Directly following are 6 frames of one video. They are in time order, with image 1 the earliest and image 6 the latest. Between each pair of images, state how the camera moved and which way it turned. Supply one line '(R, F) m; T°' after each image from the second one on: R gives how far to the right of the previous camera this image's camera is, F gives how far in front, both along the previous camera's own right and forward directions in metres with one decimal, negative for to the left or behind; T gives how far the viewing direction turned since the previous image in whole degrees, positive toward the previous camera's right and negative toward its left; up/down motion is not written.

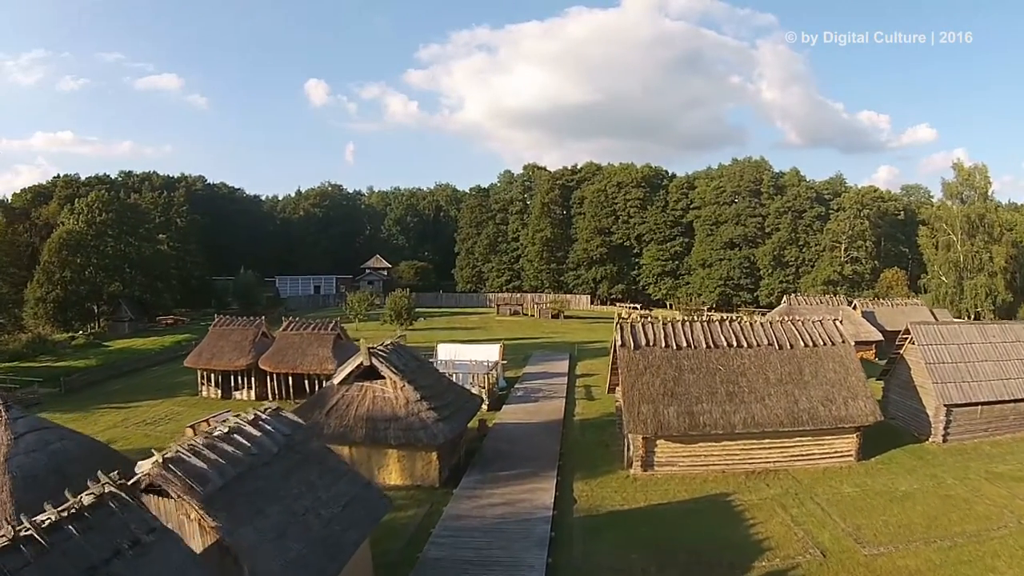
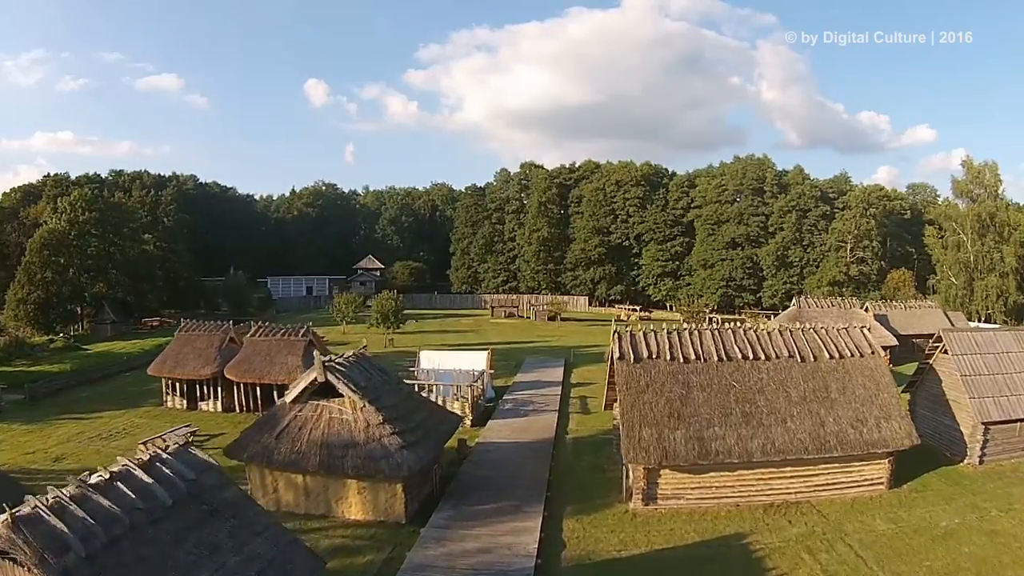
(+0.4, +2.3) m; 0°
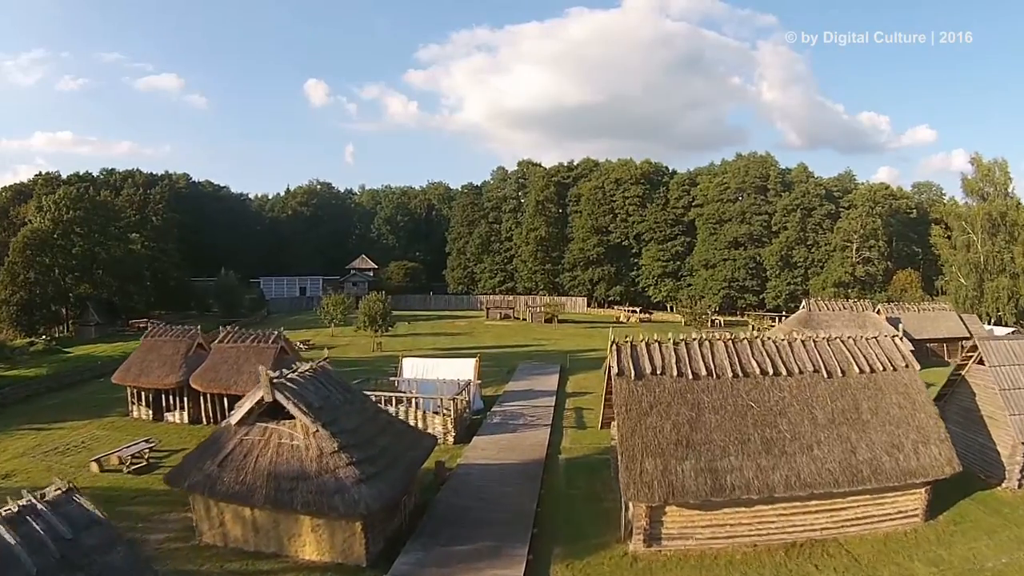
(+0.4, +2.0) m; 0°
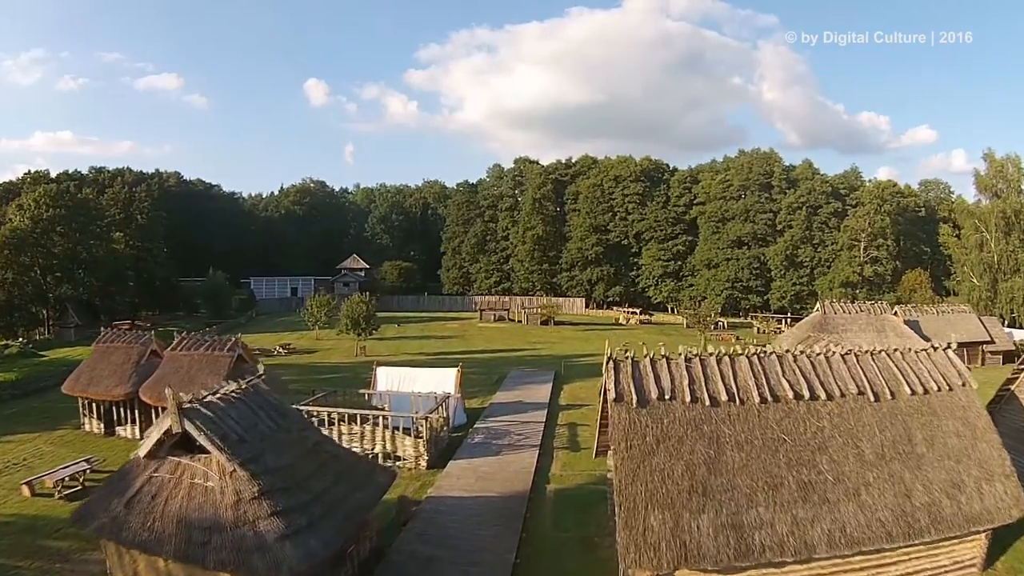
(+0.4, +2.5) m; 0°
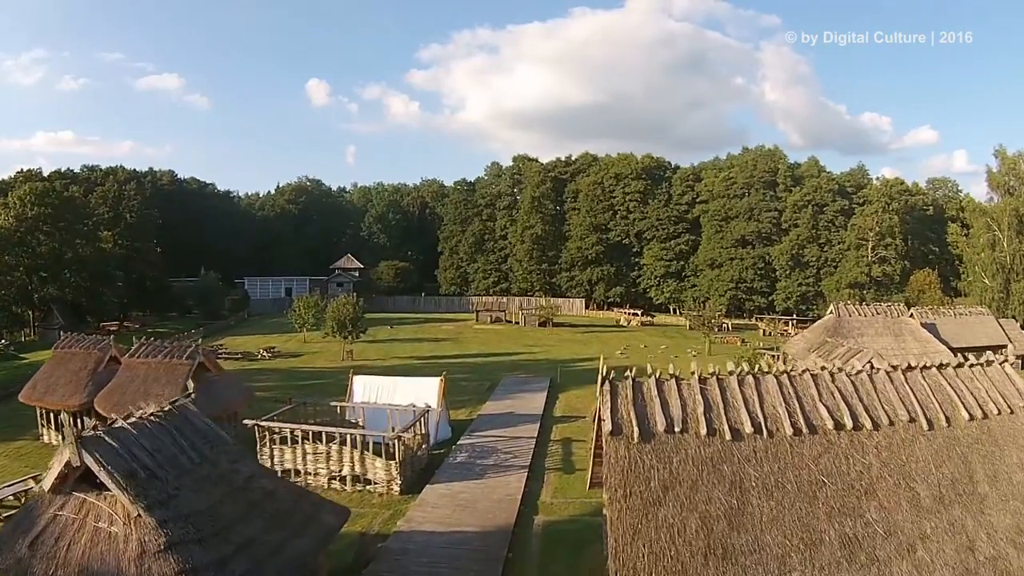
(+0.4, +1.9) m; 0°
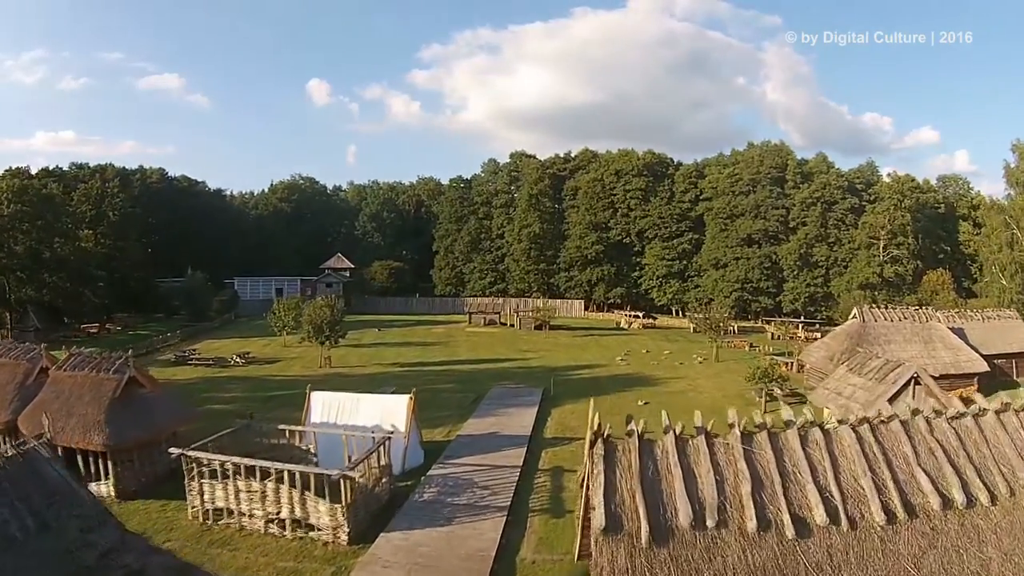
(+0.5, +2.8) m; 0°
